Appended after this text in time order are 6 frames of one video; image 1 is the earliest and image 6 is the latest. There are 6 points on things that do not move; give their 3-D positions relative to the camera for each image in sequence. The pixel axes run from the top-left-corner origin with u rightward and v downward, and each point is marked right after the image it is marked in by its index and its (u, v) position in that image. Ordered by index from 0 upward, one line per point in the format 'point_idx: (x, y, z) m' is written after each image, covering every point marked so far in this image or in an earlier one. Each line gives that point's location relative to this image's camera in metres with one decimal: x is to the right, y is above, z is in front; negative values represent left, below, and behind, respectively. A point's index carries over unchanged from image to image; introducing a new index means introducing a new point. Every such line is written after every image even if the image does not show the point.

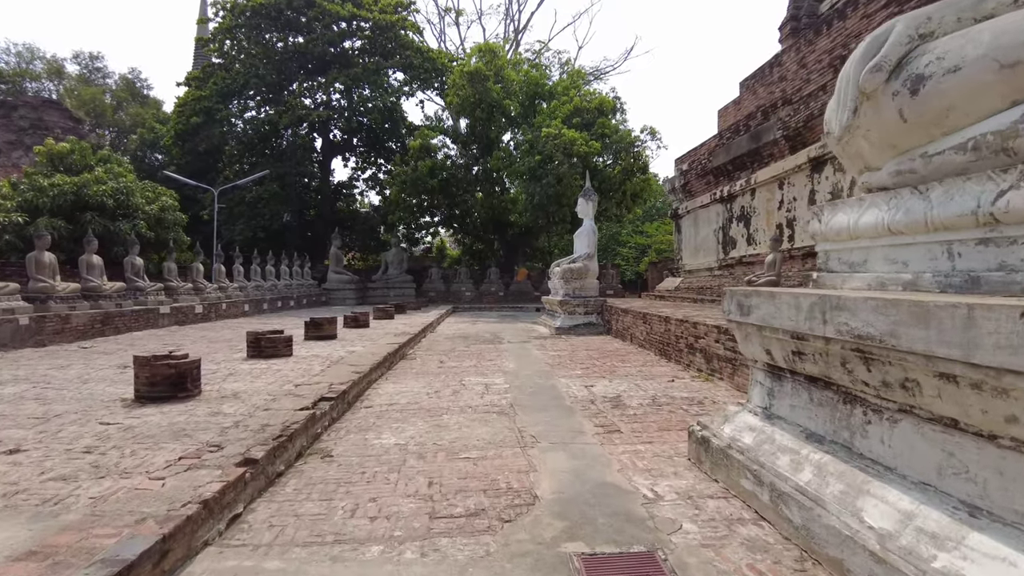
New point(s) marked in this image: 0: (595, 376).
0: (+0.9, -0.9, +6.3) m
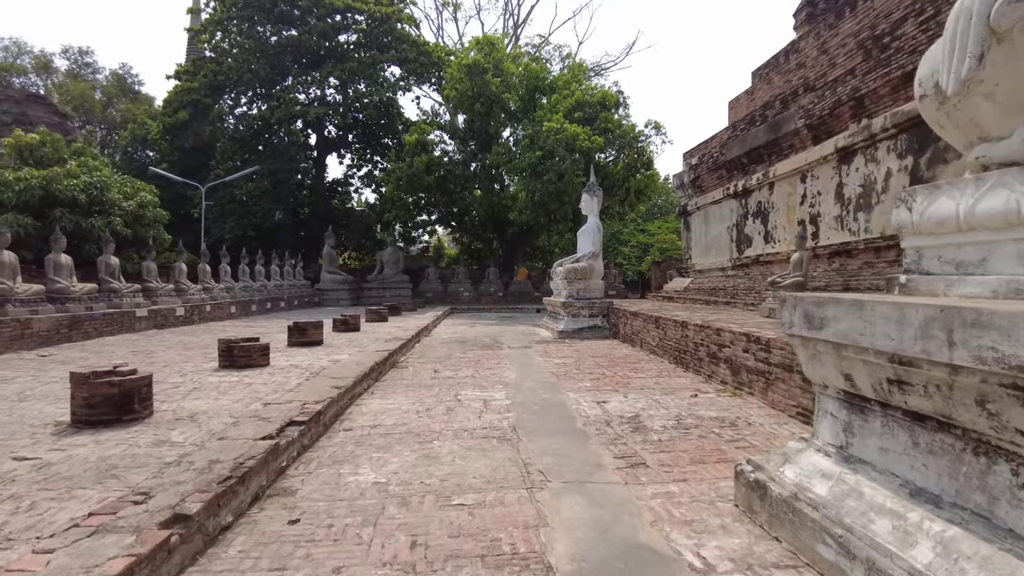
0: (+0.9, -0.9, +5.6) m
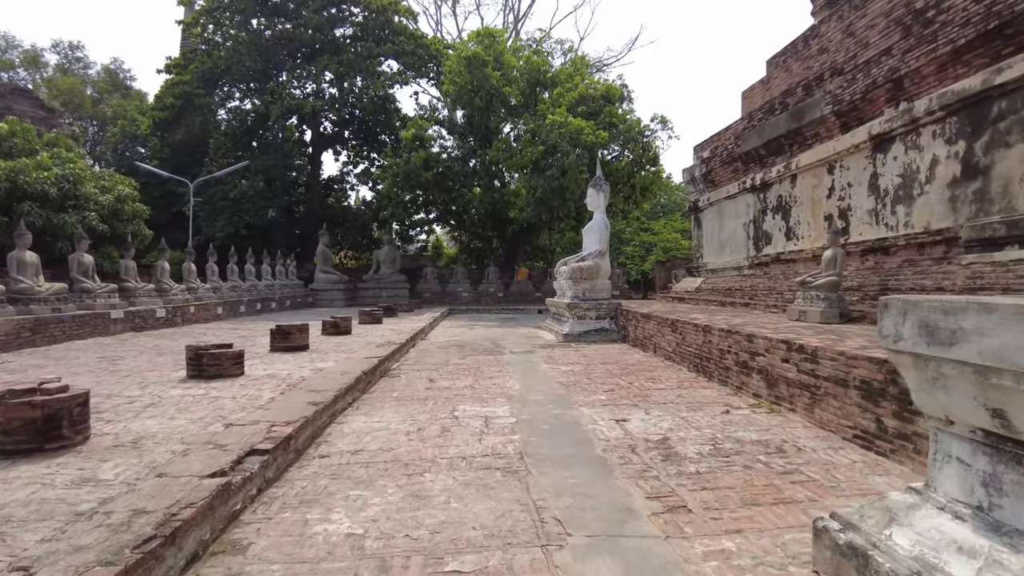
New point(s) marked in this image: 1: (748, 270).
0: (+0.9, -0.9, +4.9) m
1: (+3.8, +0.3, +10.1) m
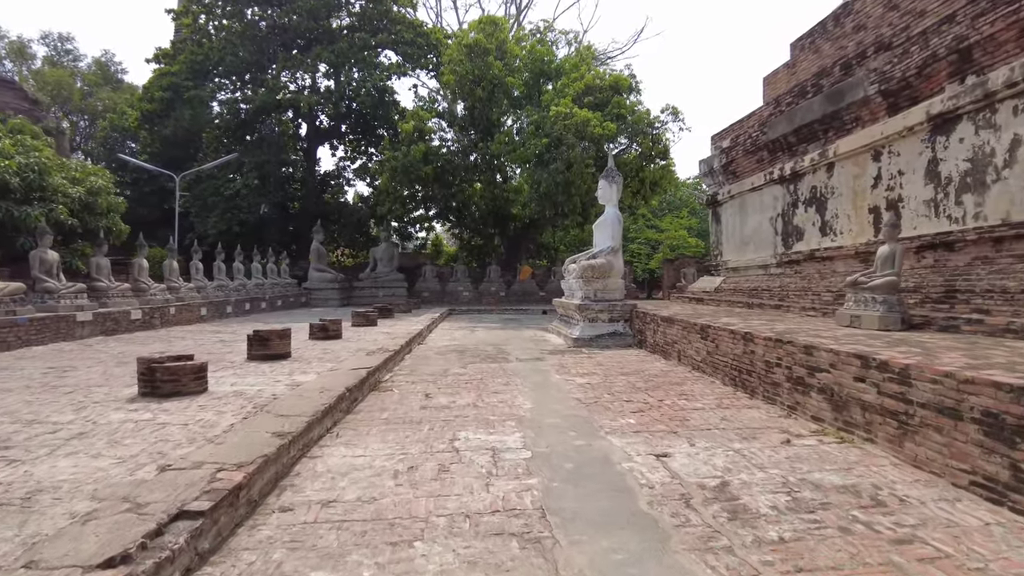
0: (+1.0, -0.9, +4.1) m
1: (+3.9, +0.3, +9.2) m
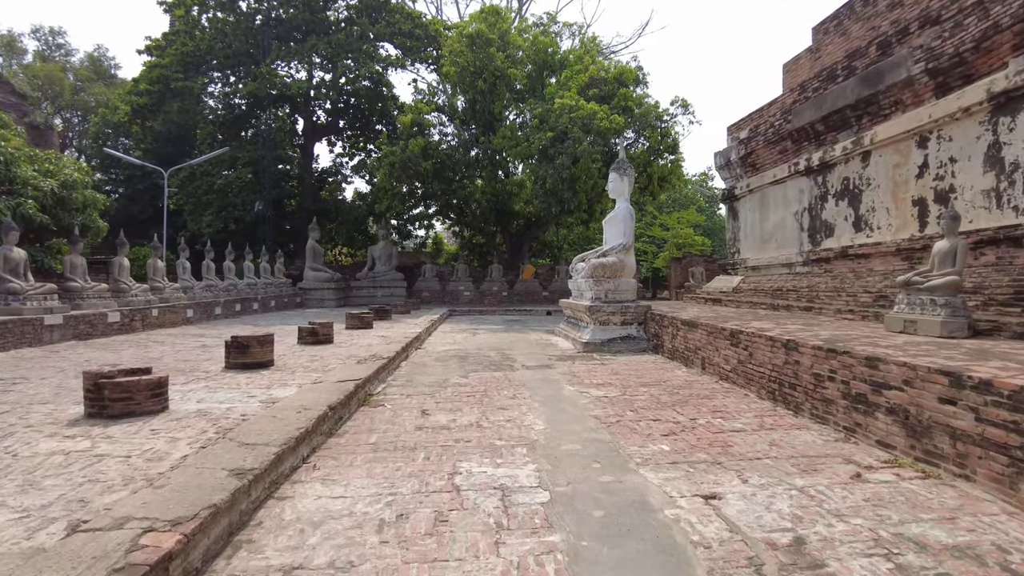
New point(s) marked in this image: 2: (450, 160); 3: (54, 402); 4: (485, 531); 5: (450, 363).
0: (+1.1, -0.9, +3.4) m
1: (+4.0, +0.3, +8.5) m
2: (-1.8, +3.8, +18.5) m
3: (-3.2, -0.8, +4.3) m
4: (-0.1, -1.0, +2.5) m
5: (-0.7, -0.9, +7.4) m
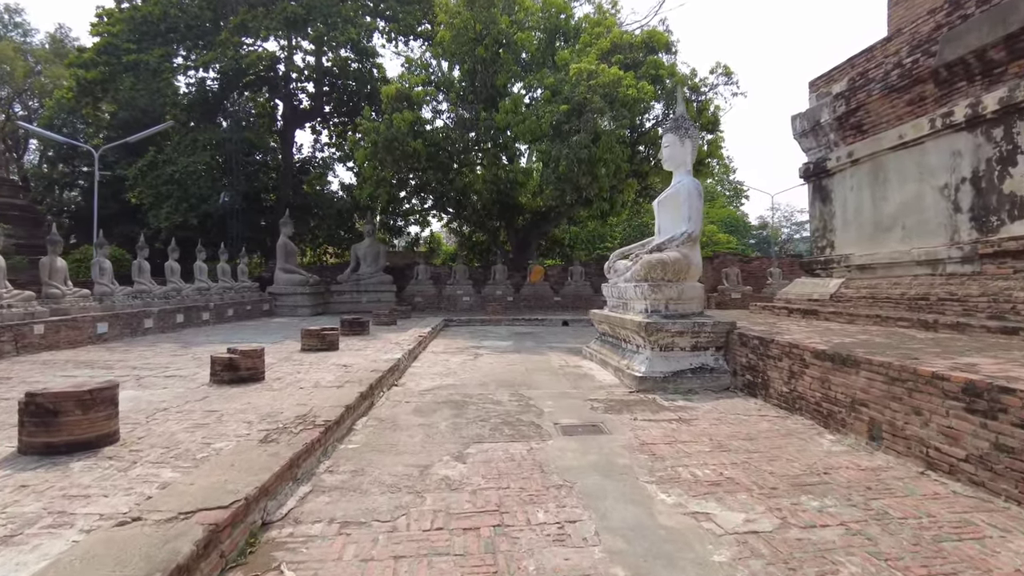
0: (+1.2, -1.0, +0.6) m
1: (+4.2, +0.2, +5.7) m
2: (-1.7, +3.7, +15.7) m
3: (-3.0, -0.9, +1.5) m
4: (+0.1, -1.0, -0.3) m
5: (-0.6, -1.0, +4.6) m
